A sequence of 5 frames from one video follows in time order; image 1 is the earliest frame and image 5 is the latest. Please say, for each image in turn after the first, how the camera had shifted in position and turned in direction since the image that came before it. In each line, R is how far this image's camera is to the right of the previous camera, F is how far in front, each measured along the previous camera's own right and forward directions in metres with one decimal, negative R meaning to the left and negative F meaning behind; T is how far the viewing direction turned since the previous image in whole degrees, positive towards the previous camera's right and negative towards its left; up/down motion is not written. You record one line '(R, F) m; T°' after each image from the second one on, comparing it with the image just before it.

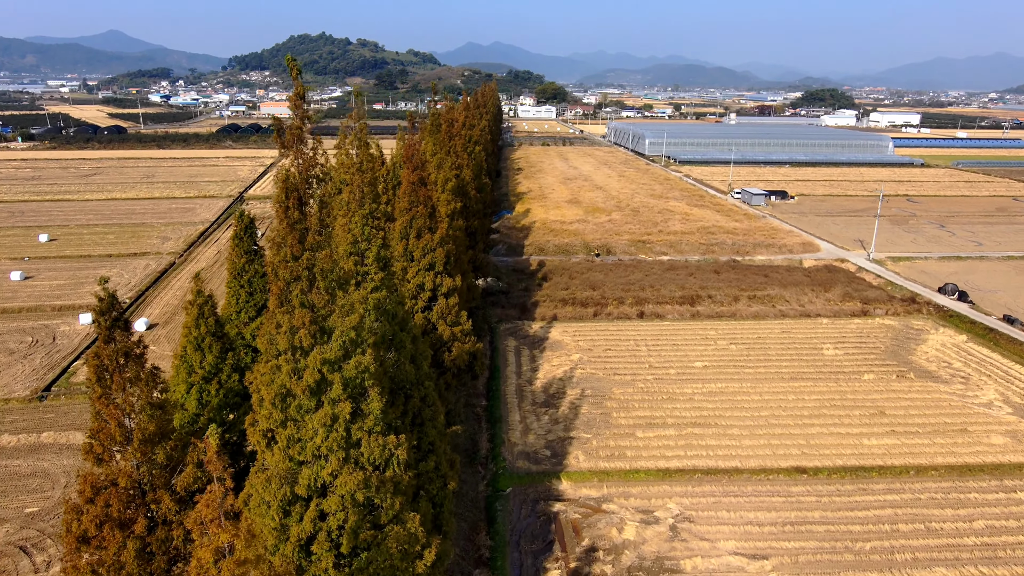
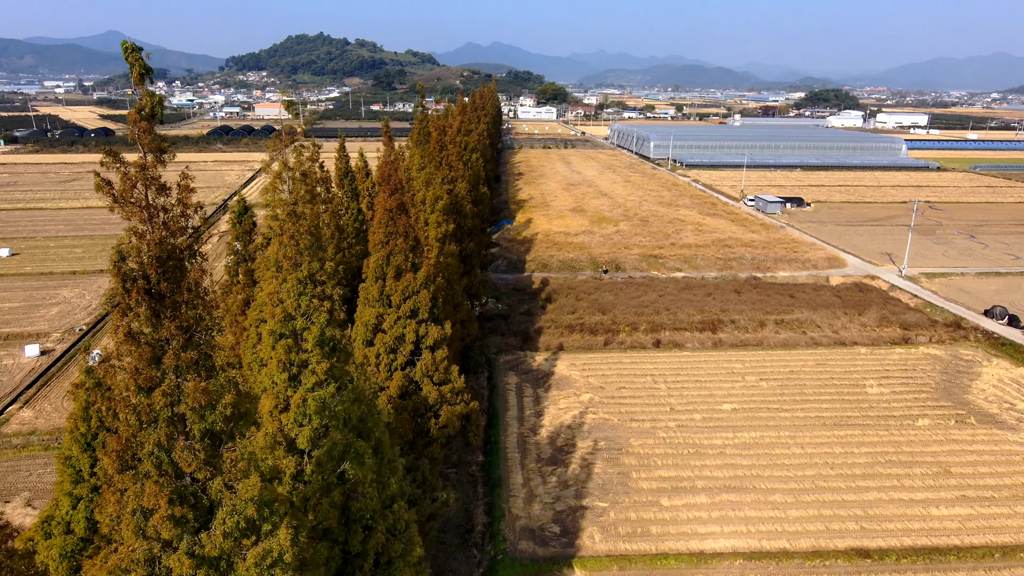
(0.0, +1.6) m; 0°
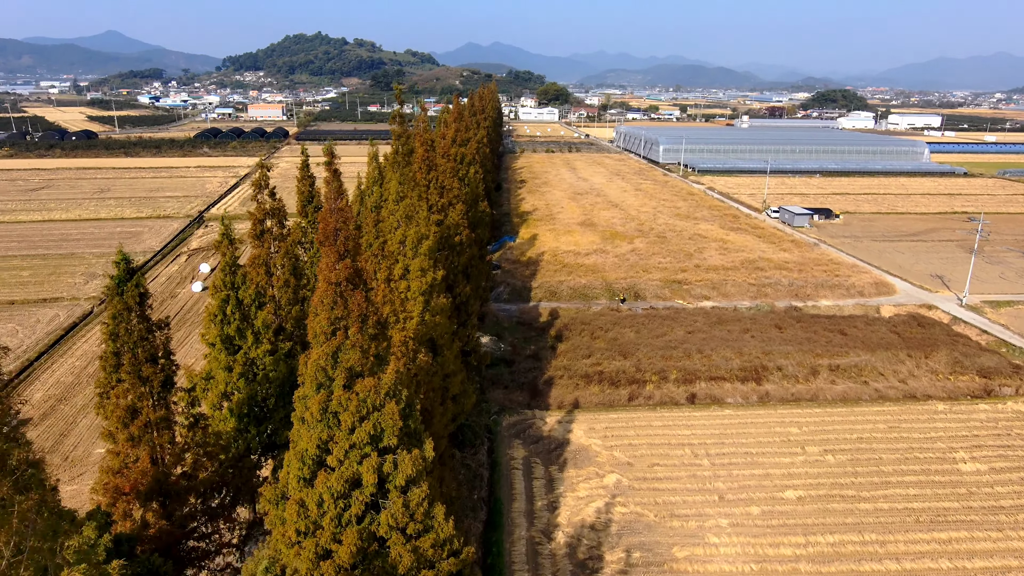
(-0.1, +2.3) m; 0°
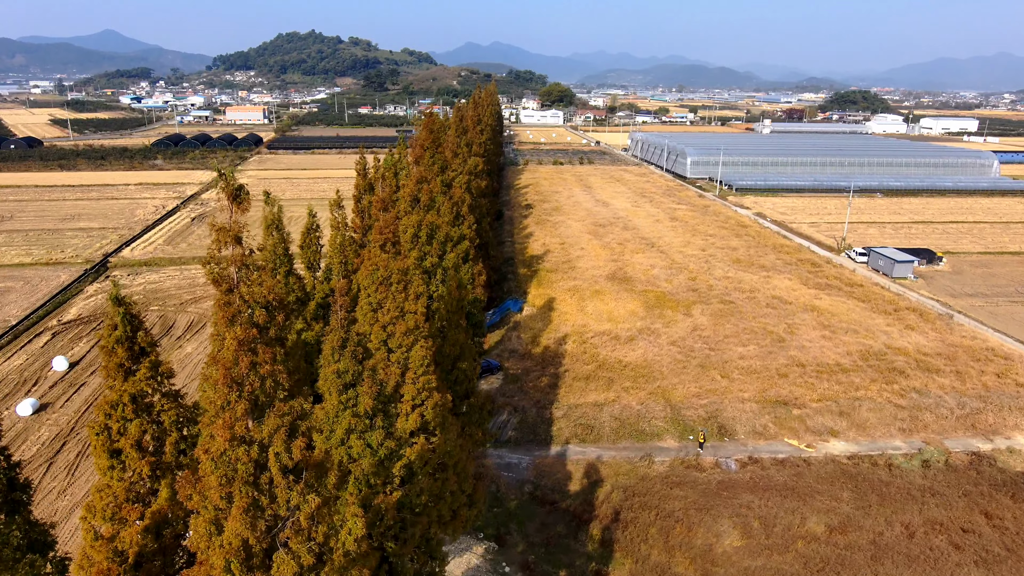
(-0.2, +6.0) m; 0°
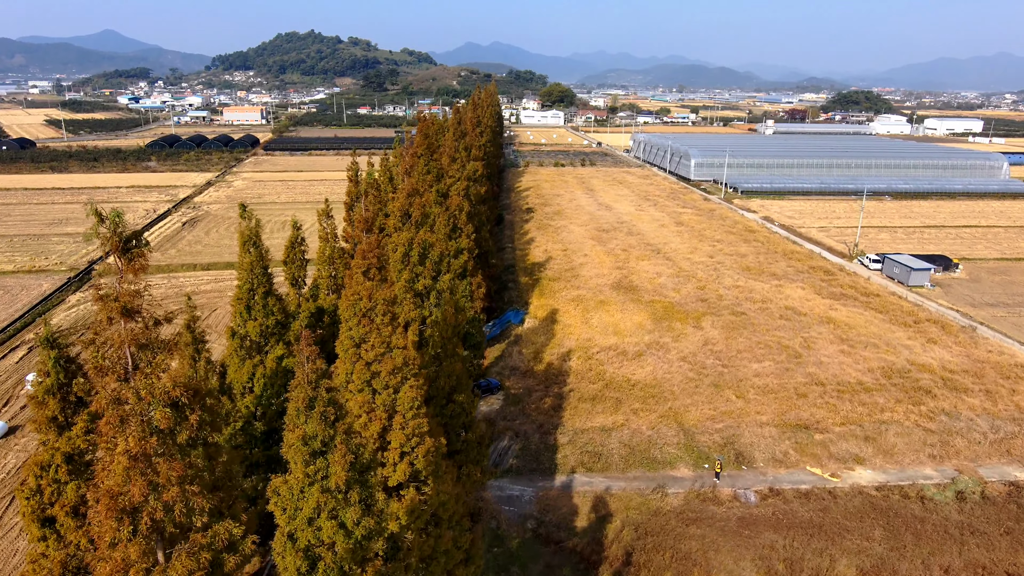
(0.0, +0.7) m; 0°
